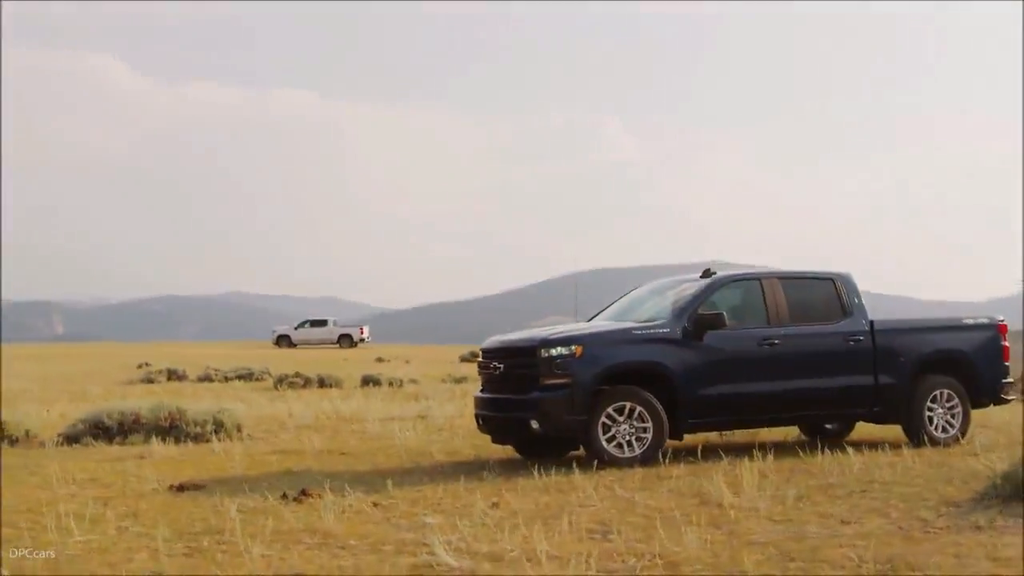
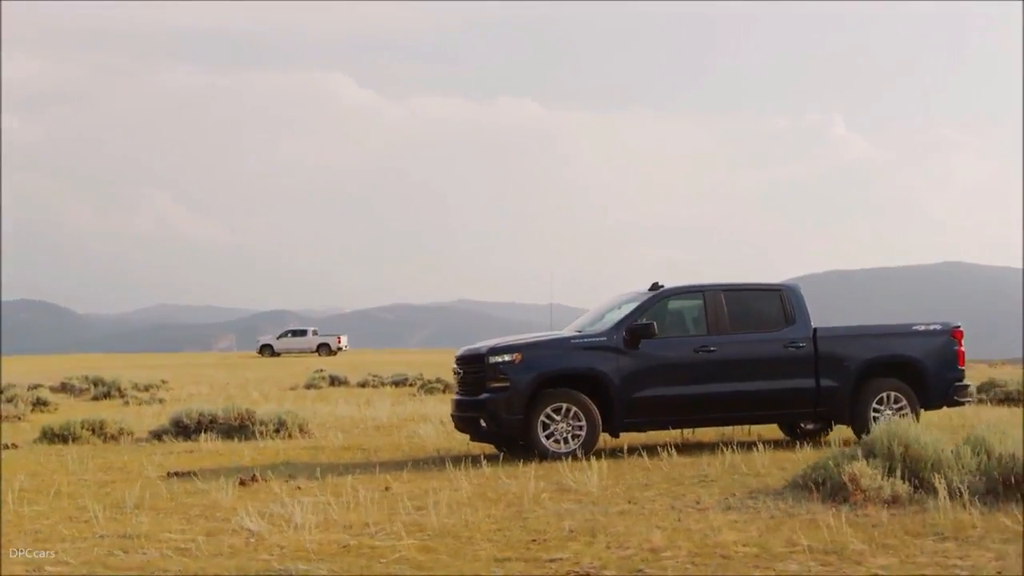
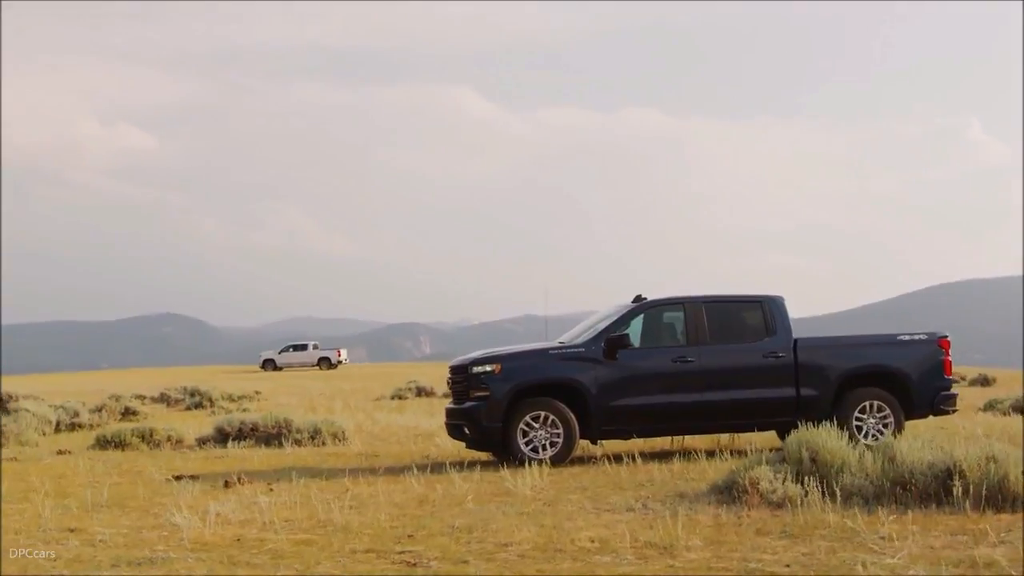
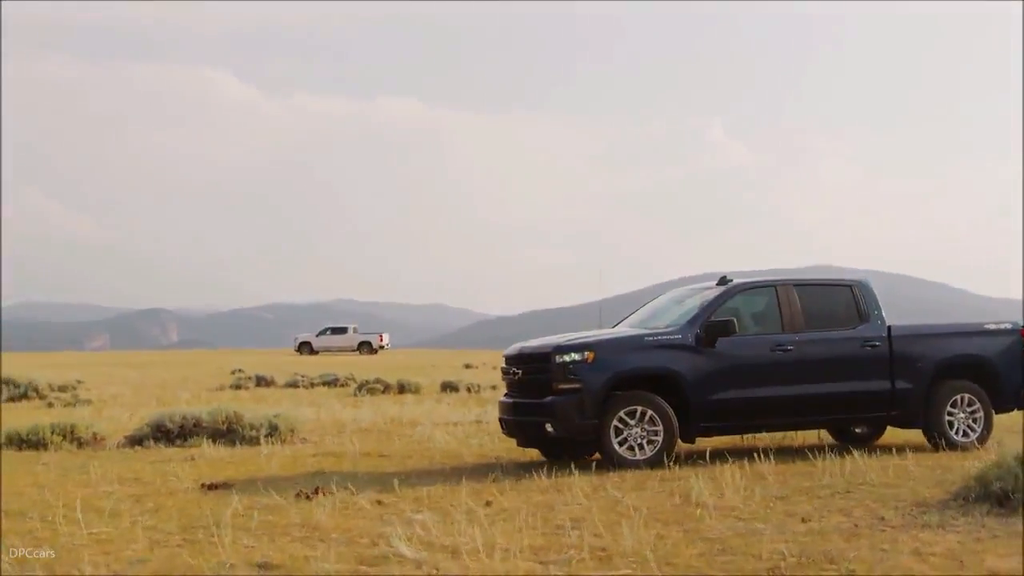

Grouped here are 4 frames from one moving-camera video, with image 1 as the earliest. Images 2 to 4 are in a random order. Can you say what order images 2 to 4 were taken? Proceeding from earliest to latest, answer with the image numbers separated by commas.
4, 2, 3
